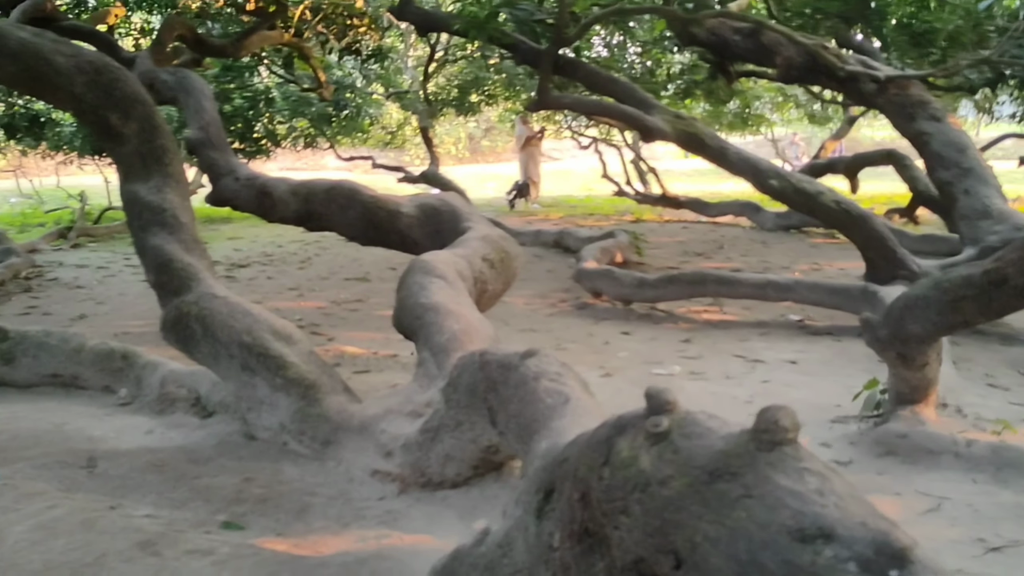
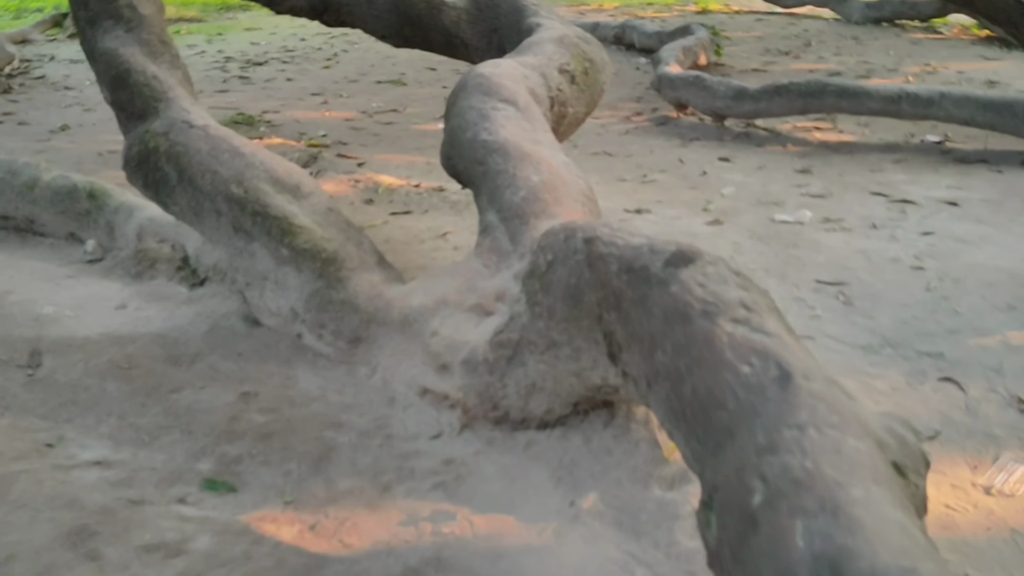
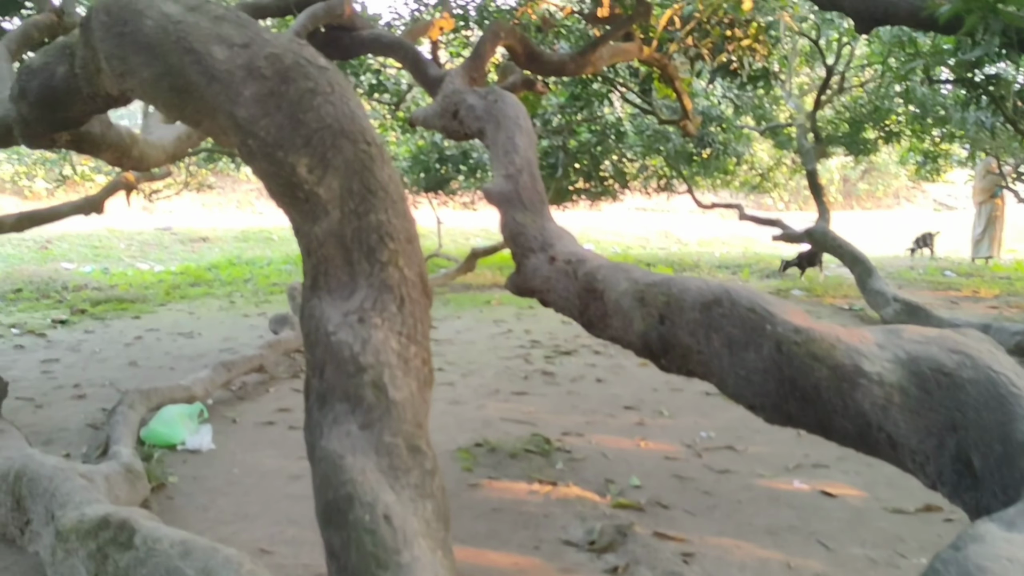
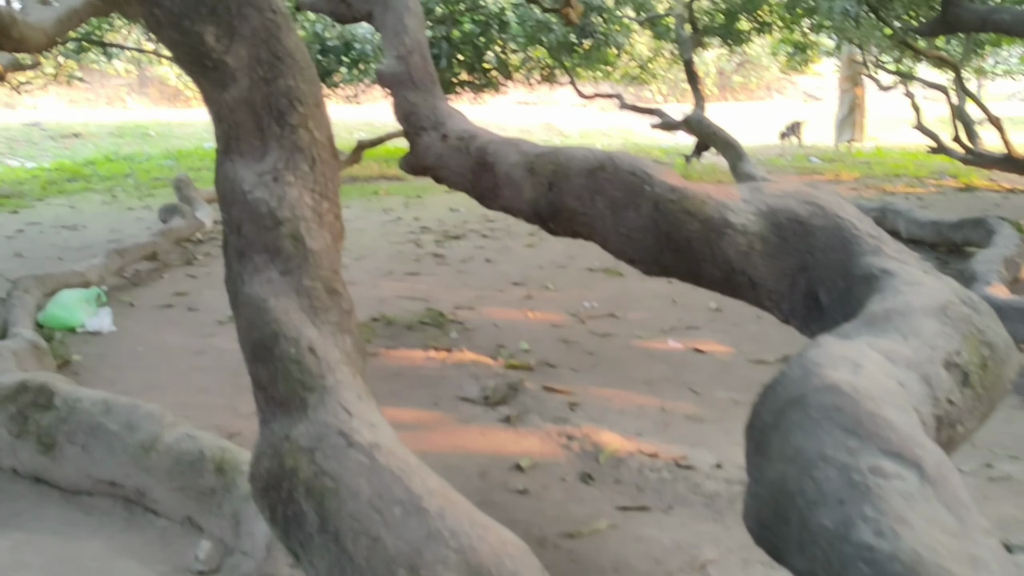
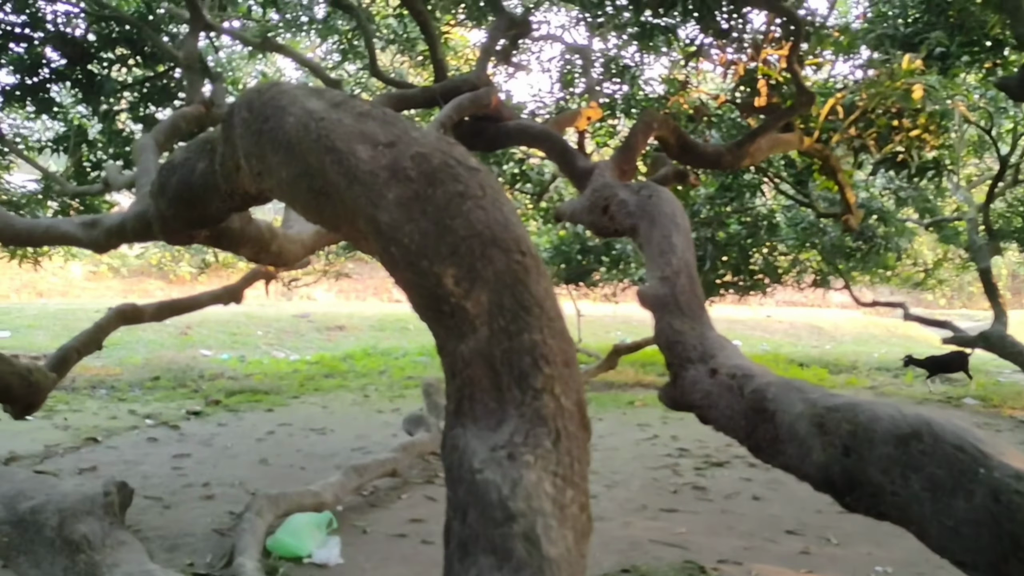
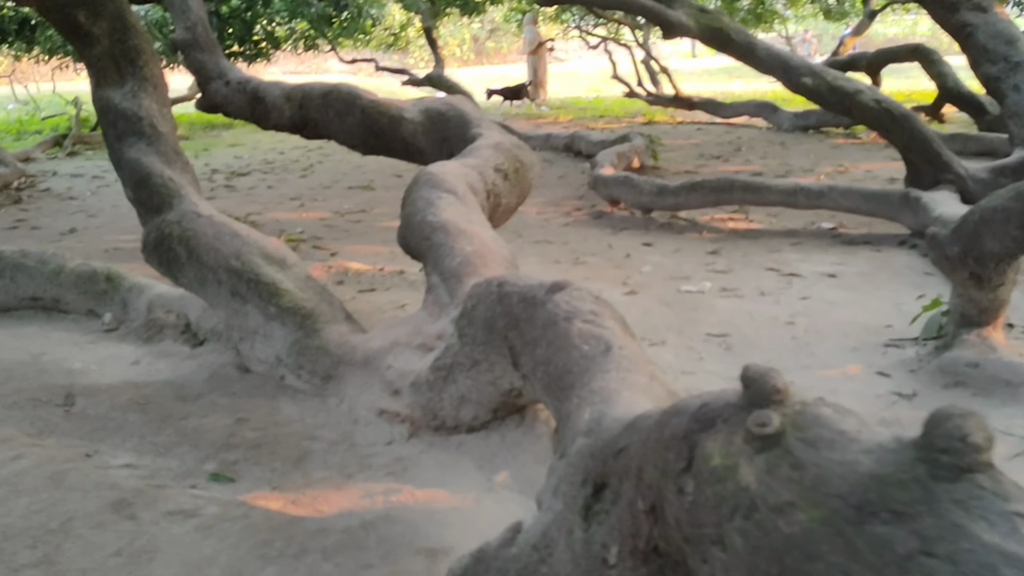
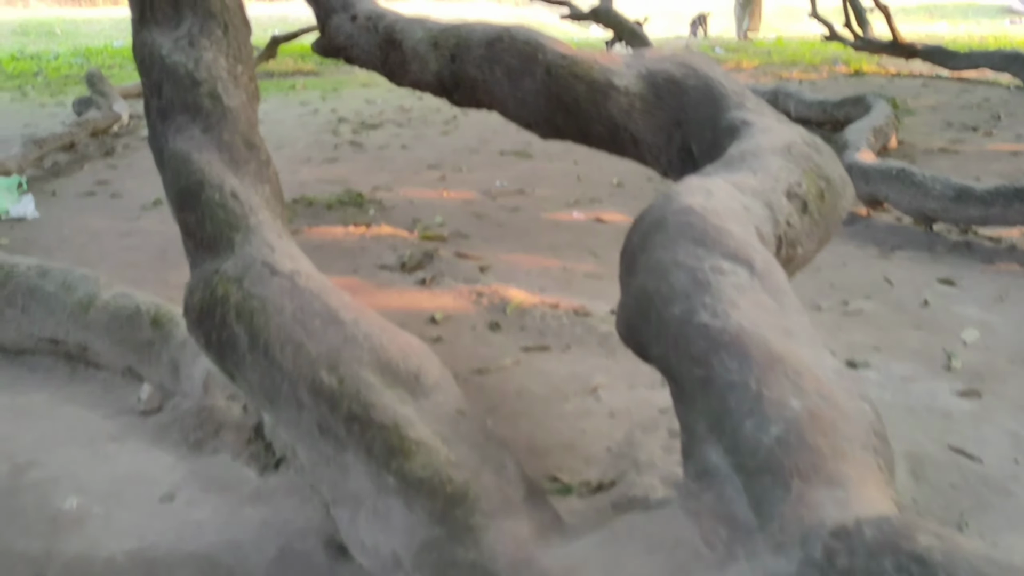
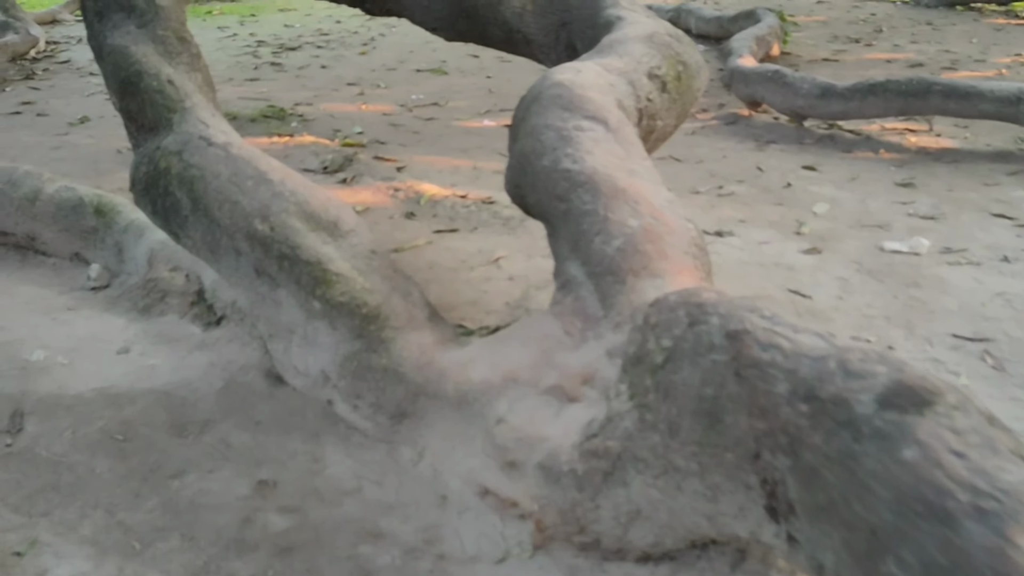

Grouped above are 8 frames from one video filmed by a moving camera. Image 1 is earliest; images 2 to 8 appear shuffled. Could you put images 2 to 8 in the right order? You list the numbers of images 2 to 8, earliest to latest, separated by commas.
6, 2, 8, 7, 4, 3, 5
